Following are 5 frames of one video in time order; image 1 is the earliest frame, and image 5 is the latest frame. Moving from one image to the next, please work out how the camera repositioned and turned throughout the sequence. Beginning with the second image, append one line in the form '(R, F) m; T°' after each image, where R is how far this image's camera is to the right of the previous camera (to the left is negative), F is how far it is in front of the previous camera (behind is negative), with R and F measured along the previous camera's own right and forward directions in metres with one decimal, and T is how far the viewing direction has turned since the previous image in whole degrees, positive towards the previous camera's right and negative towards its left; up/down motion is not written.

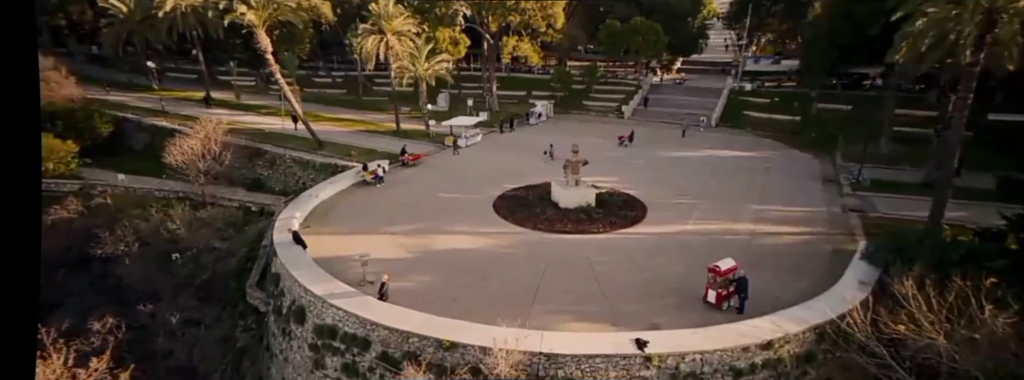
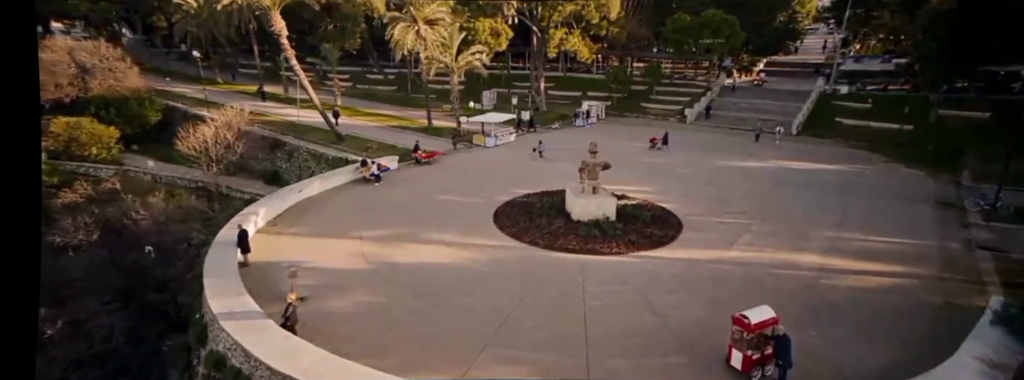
(+2.3, +3.3) m; -9°
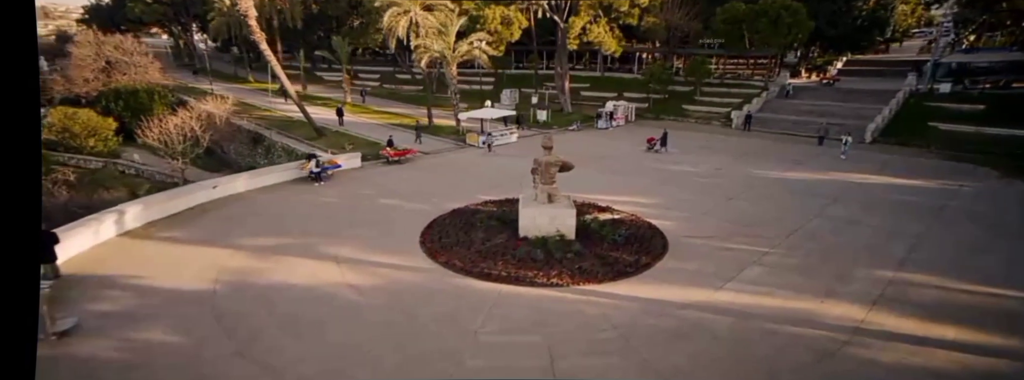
(+3.3, +3.7) m; -8°
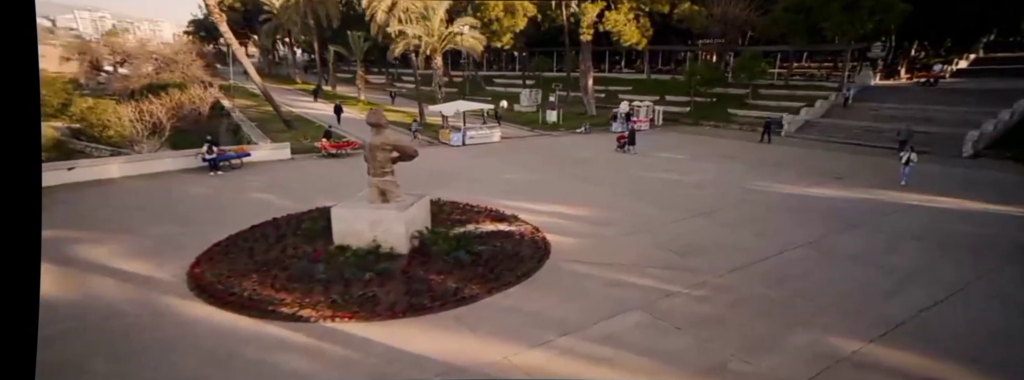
(+4.8, +3.6) m; -11°
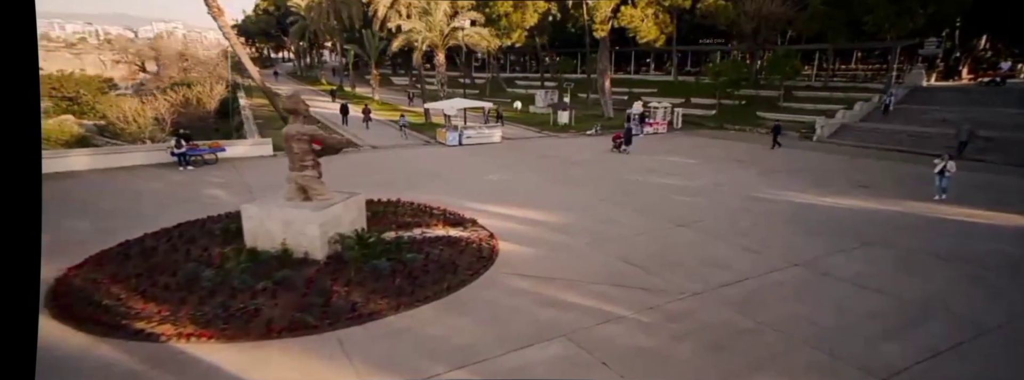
(+1.6, +1.3) m; -5°
